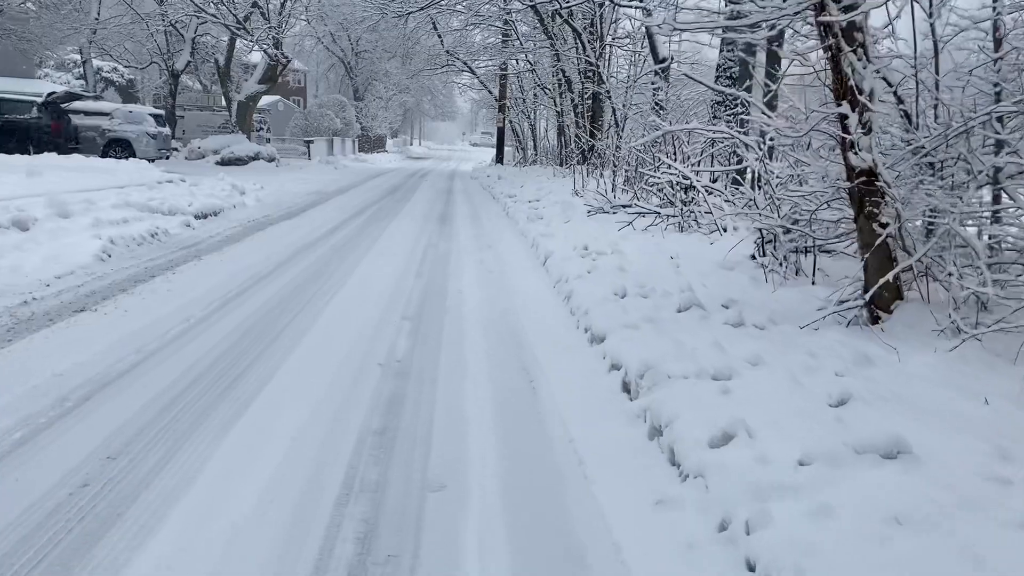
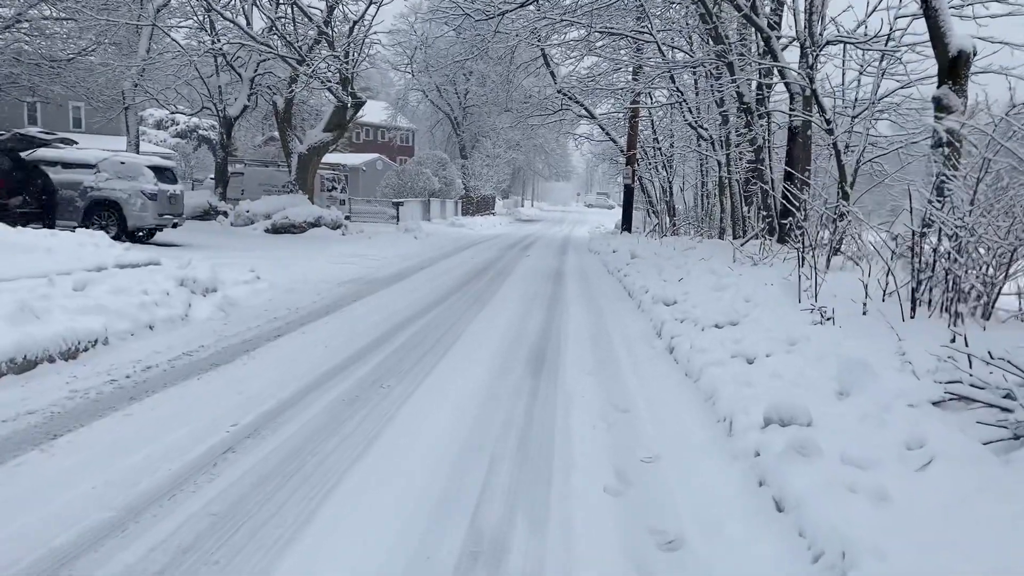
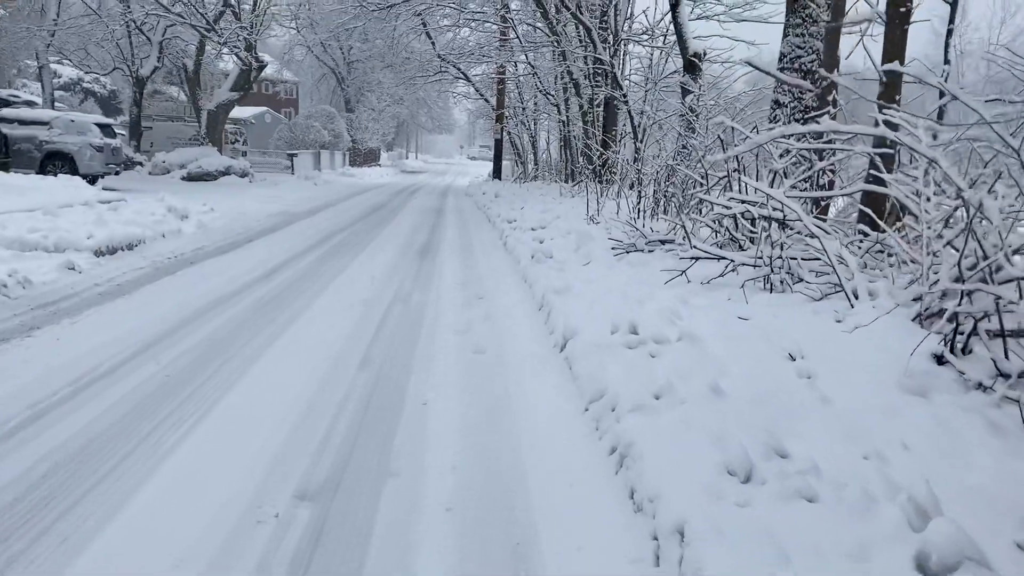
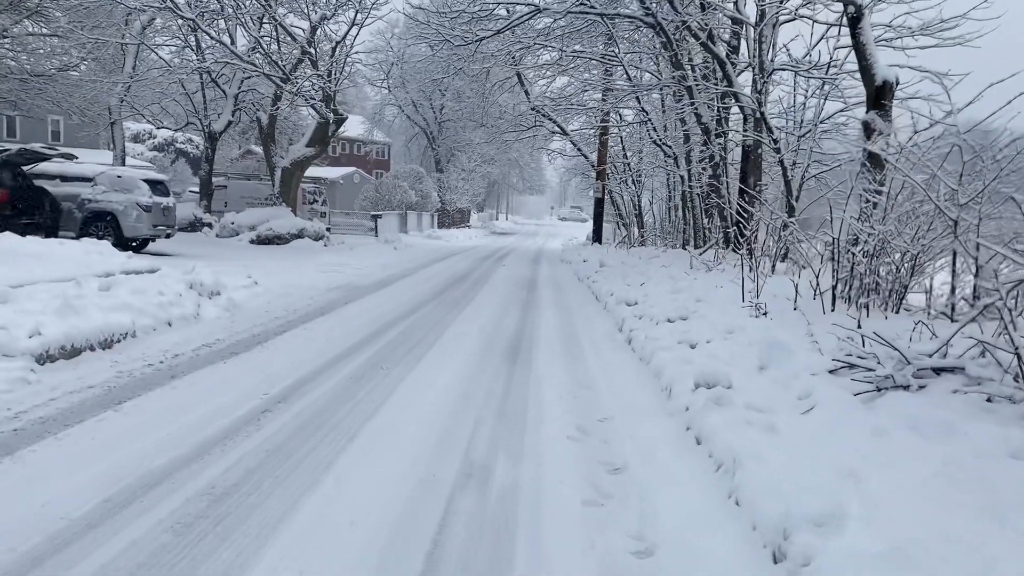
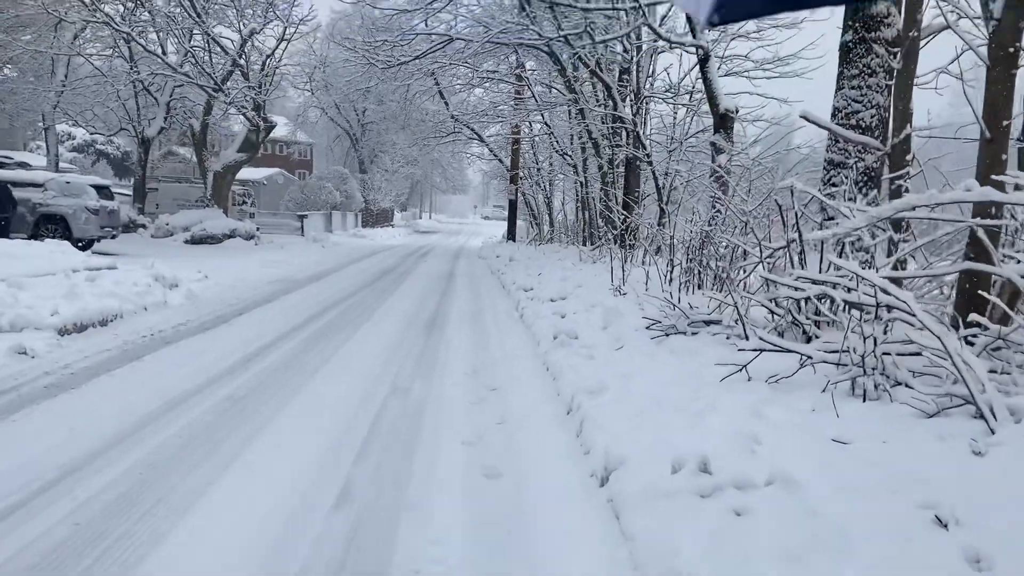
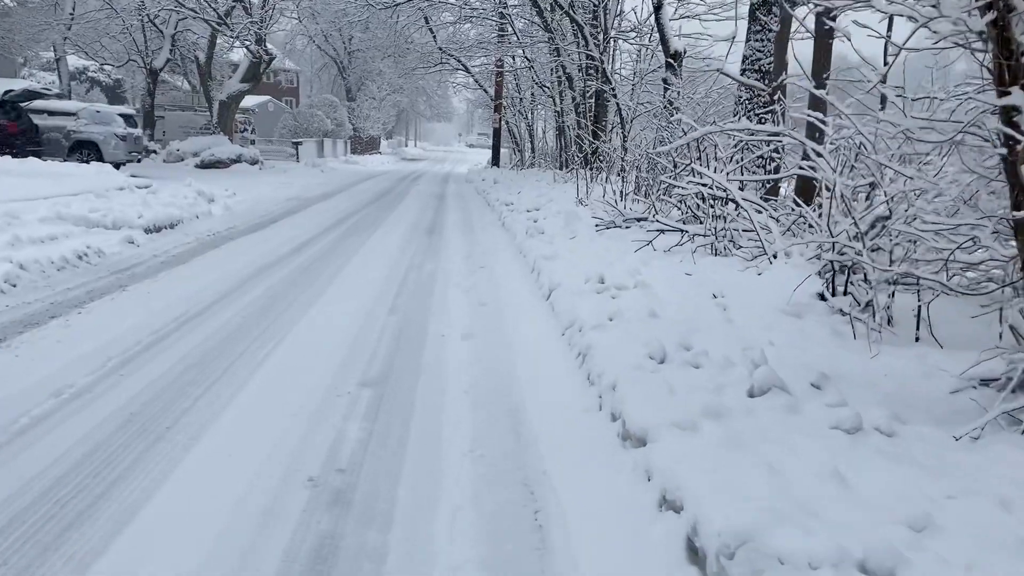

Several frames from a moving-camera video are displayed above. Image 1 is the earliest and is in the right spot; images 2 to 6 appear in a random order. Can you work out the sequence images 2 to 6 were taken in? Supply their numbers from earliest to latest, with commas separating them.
6, 3, 5, 4, 2
